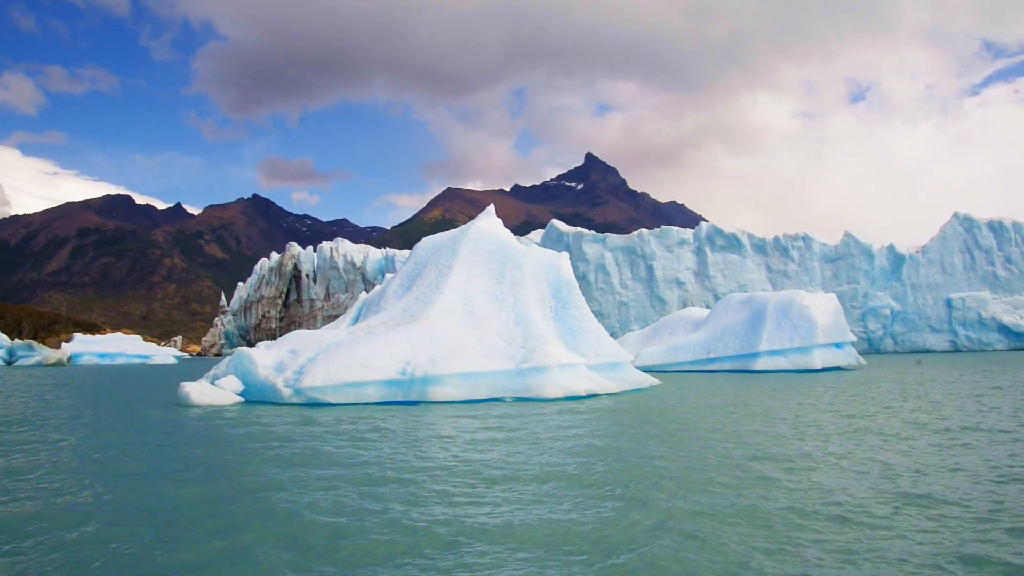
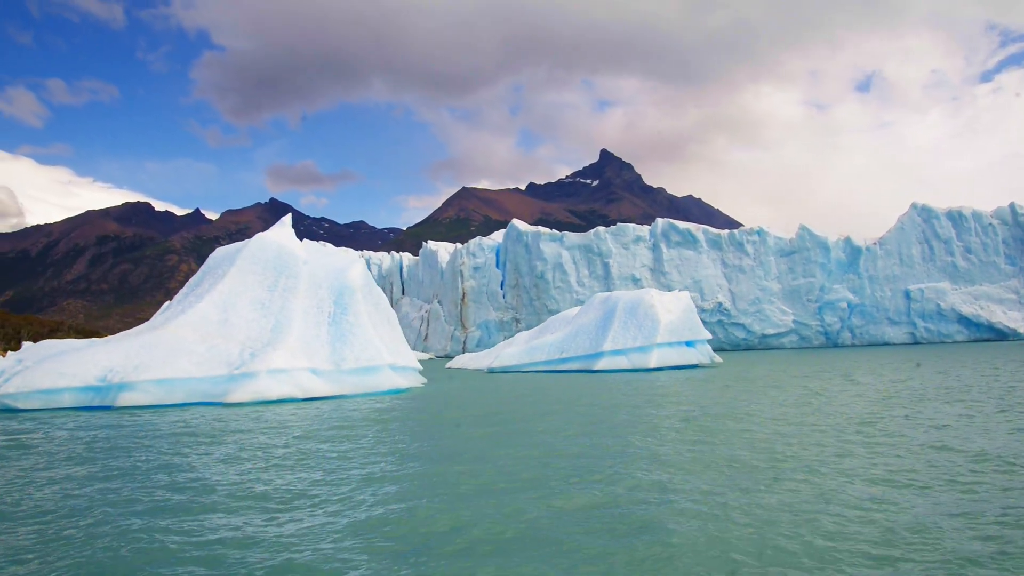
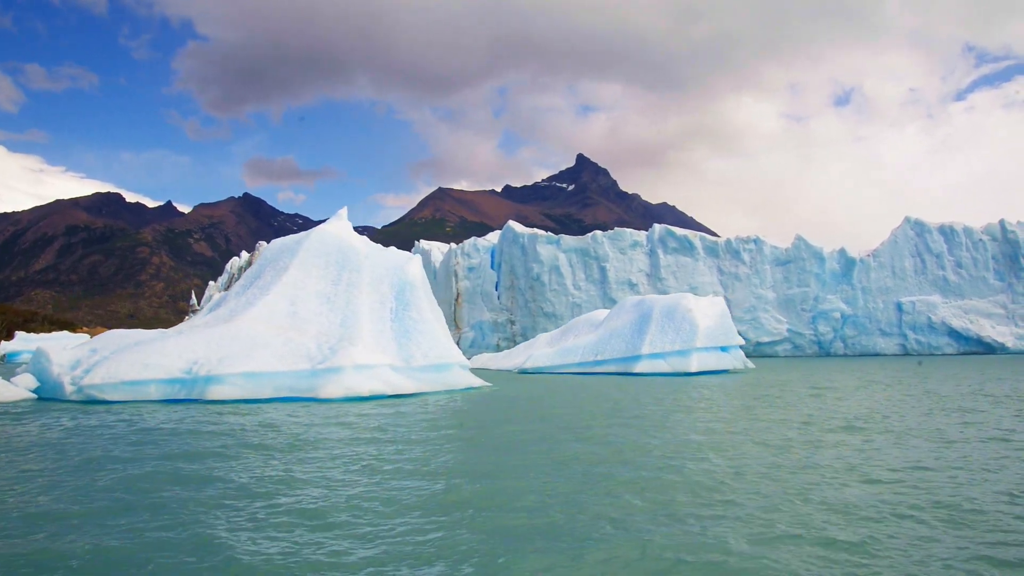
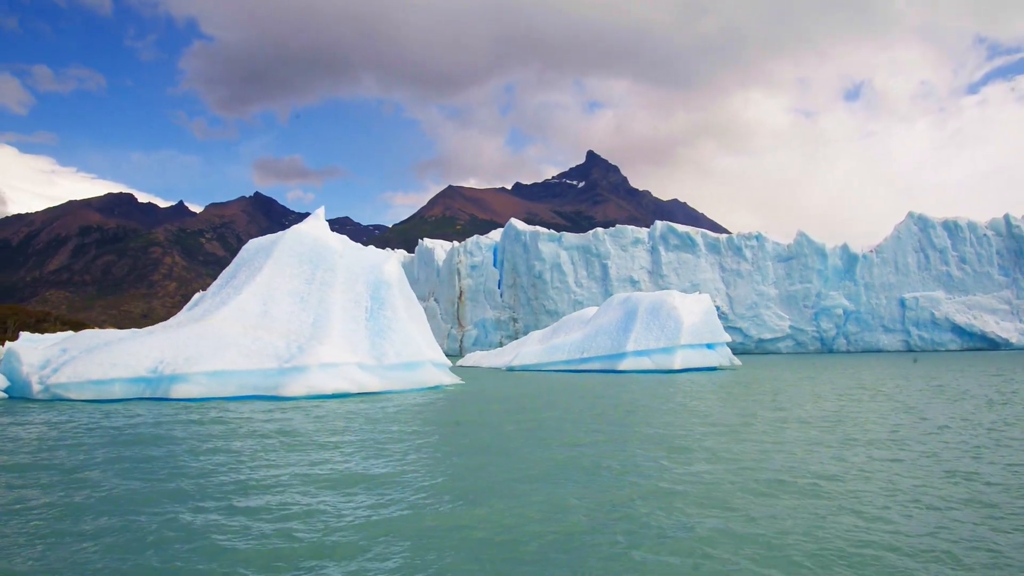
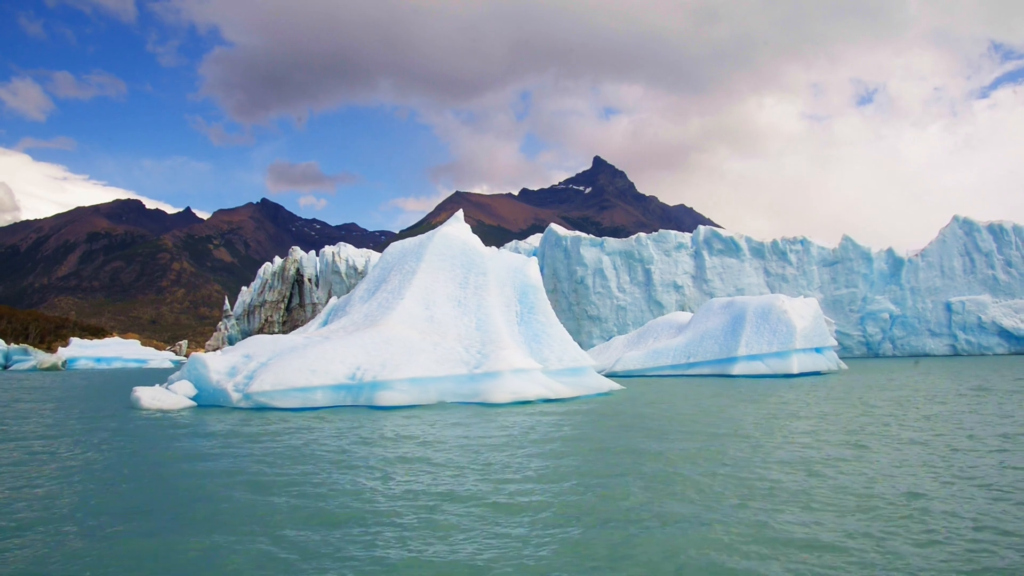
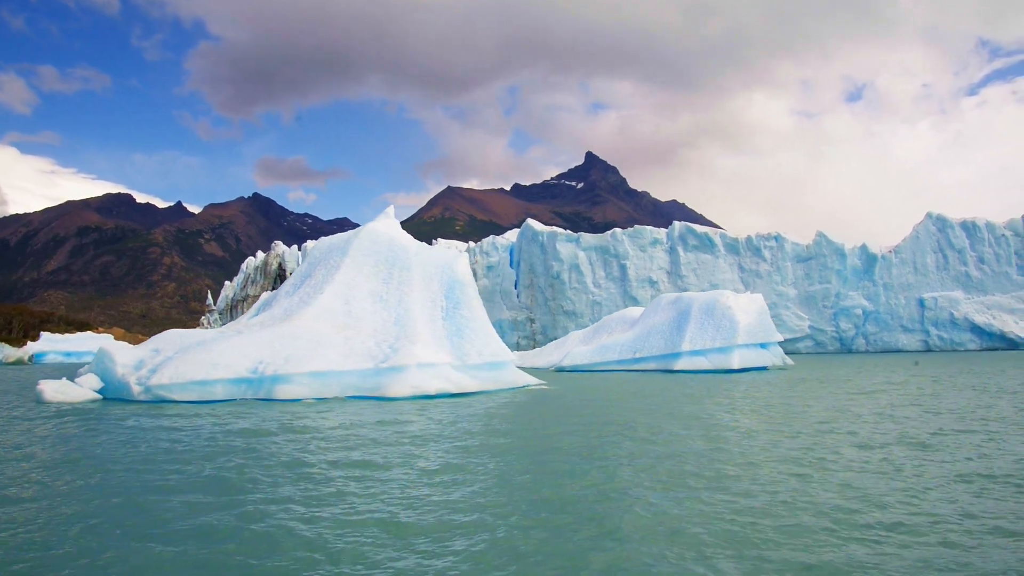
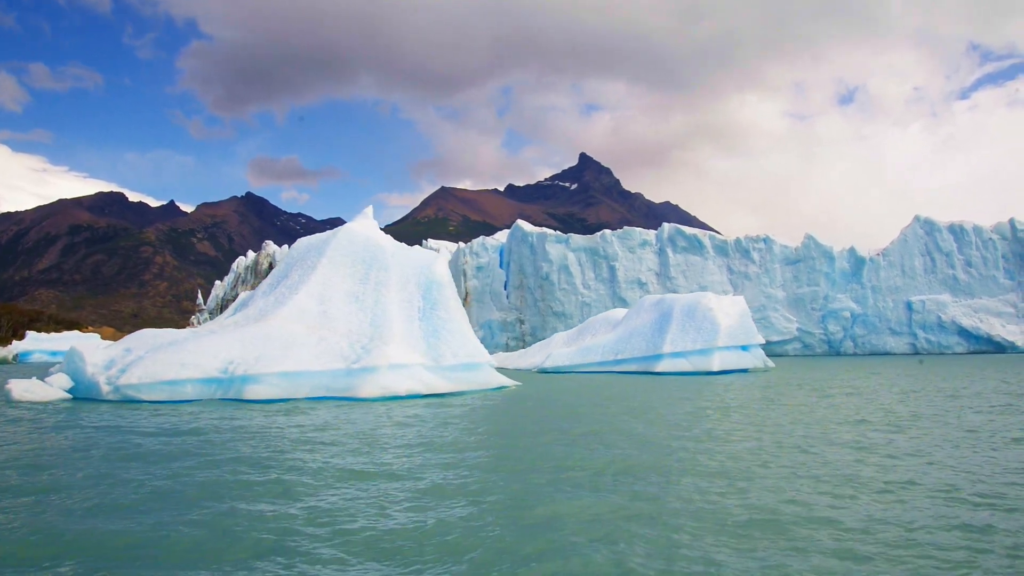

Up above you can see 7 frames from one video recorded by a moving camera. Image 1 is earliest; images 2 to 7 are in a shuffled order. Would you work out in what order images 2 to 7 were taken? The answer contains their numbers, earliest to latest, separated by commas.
5, 6, 7, 3, 4, 2
